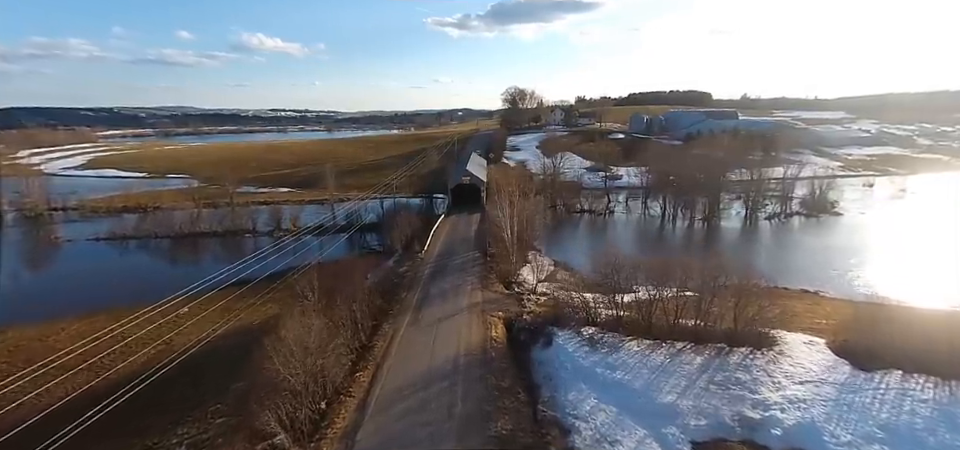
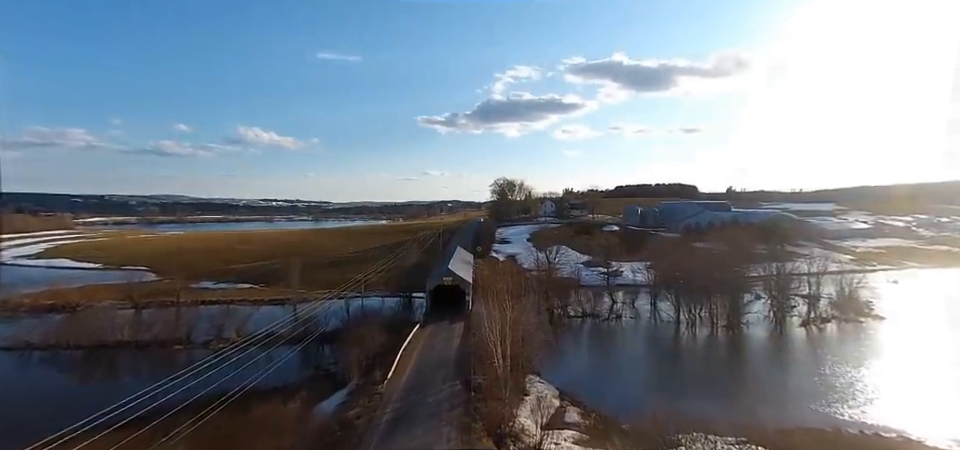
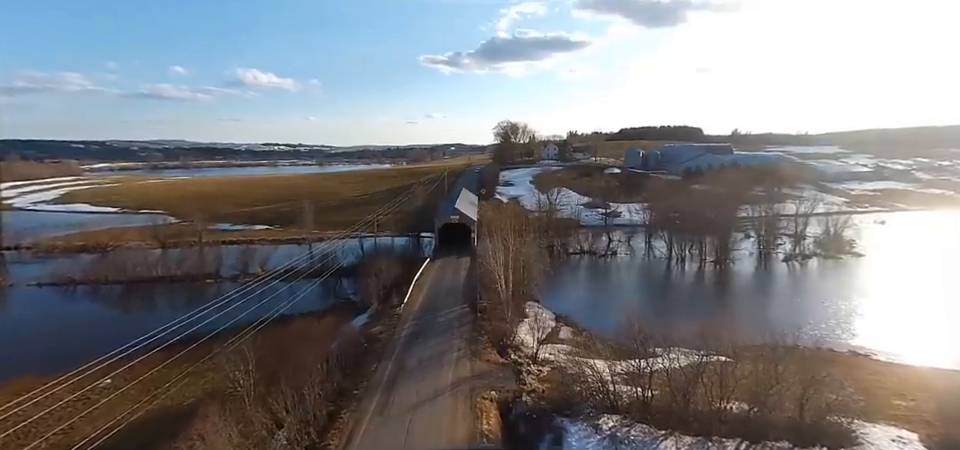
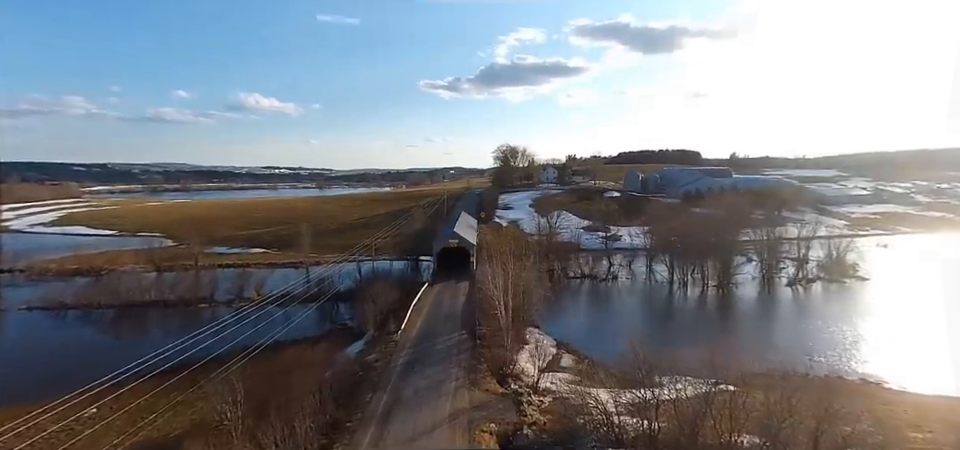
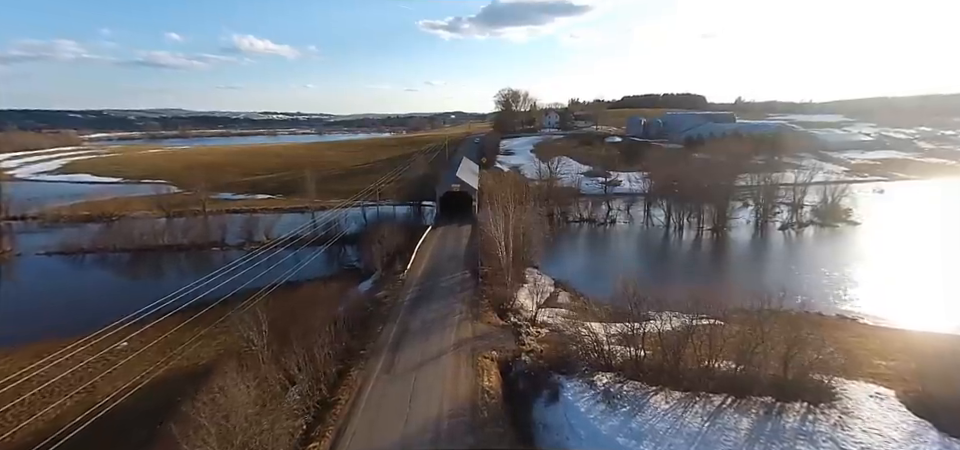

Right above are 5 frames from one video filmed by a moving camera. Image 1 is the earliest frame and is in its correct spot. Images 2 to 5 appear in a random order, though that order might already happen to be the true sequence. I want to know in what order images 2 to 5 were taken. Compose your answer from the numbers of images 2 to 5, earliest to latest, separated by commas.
5, 3, 4, 2
